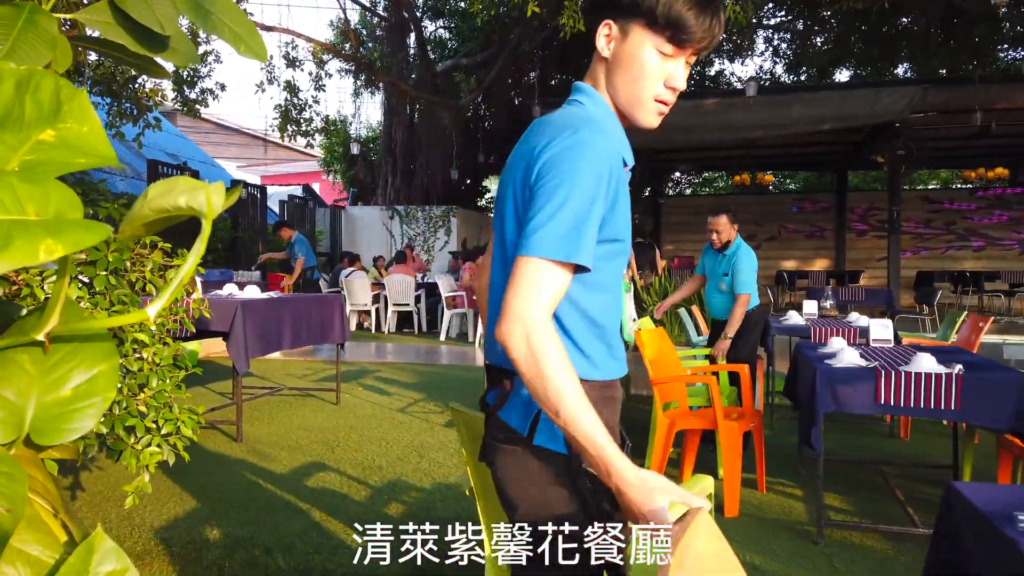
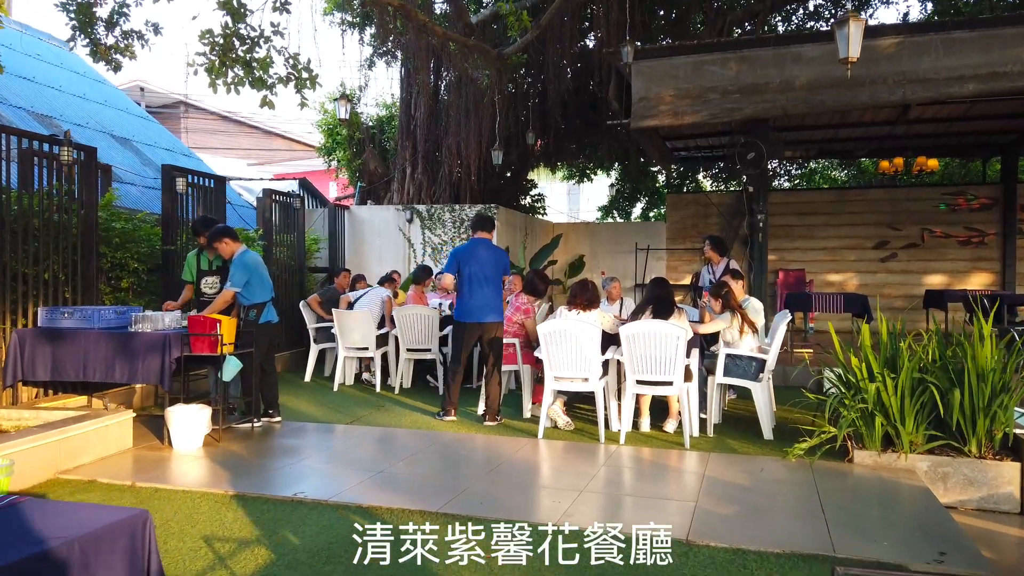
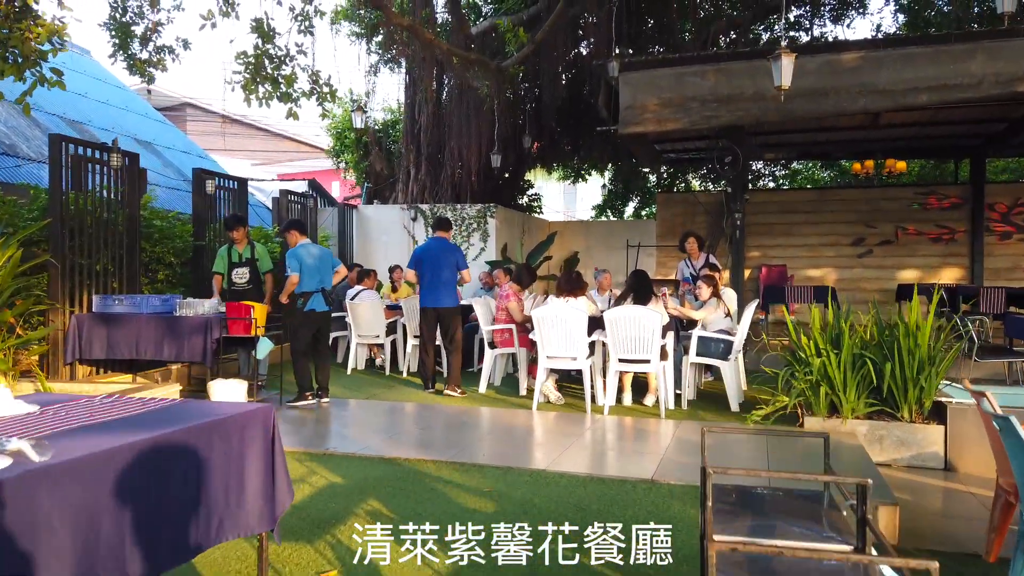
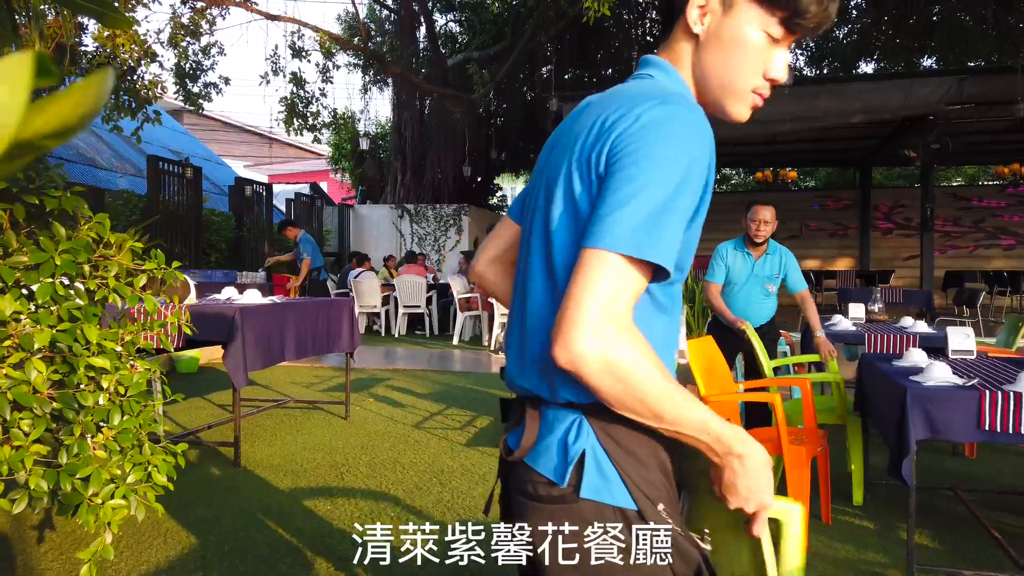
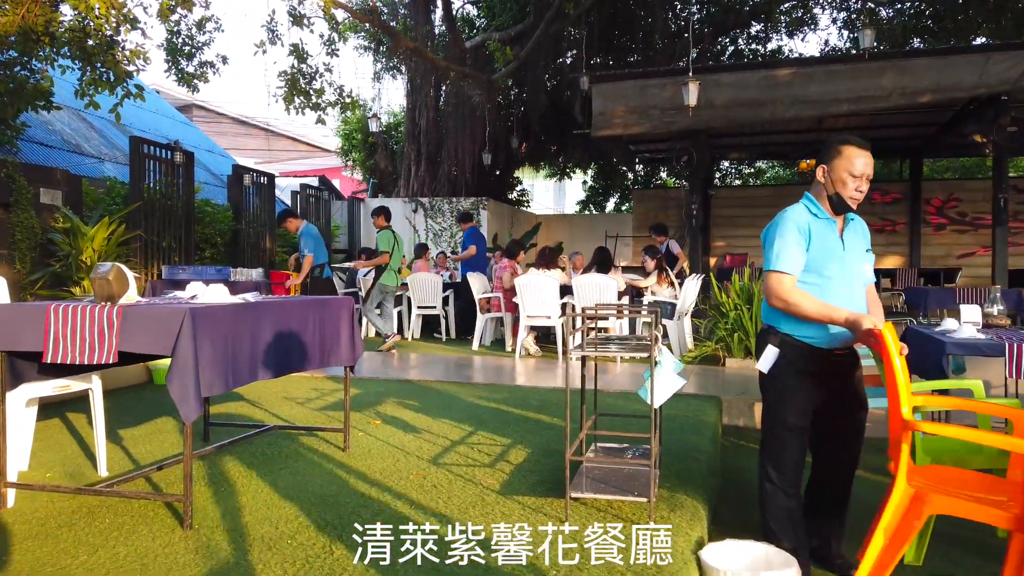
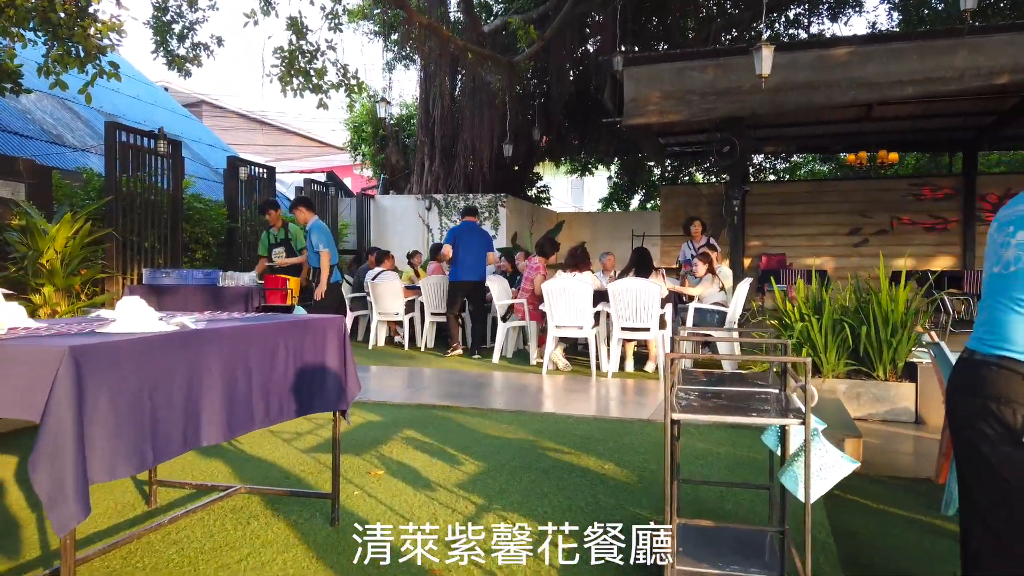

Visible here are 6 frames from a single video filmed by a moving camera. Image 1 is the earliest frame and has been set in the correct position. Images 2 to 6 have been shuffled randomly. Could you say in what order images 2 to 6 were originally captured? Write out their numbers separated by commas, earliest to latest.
4, 5, 6, 3, 2
